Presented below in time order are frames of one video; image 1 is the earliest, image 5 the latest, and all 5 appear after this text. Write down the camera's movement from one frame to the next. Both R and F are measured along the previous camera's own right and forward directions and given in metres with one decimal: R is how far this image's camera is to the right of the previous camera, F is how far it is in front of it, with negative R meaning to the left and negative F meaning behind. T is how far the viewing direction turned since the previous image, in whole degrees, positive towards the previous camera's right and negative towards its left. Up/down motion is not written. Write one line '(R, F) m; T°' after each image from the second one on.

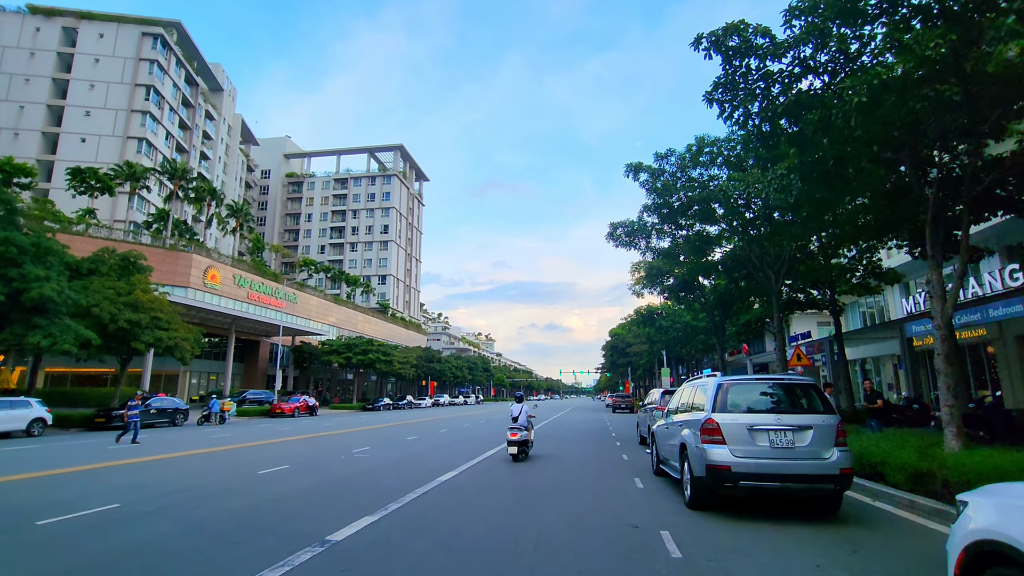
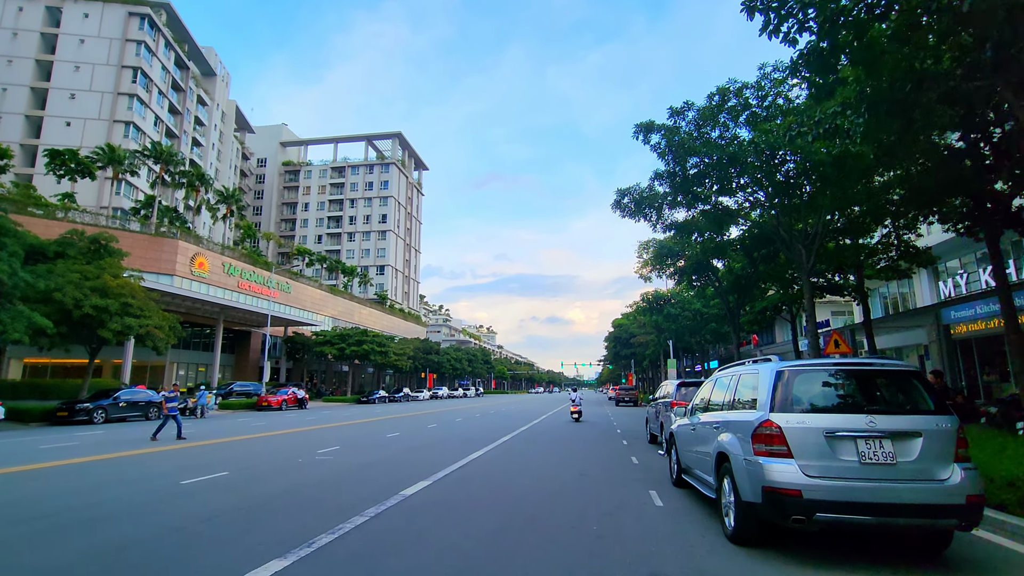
(+0.2, +2.0) m; 0°
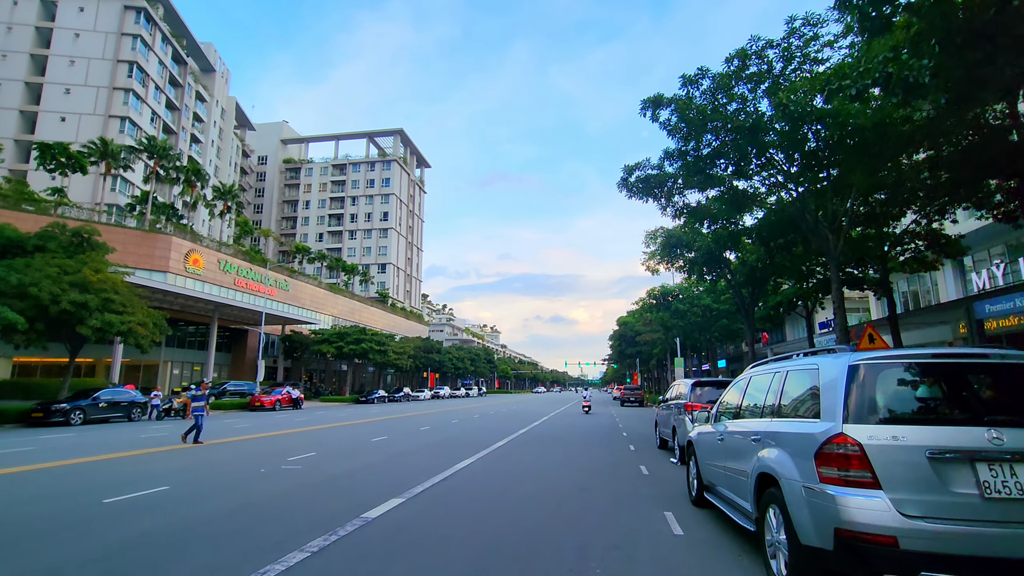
(+0.2, +1.3) m; 0°
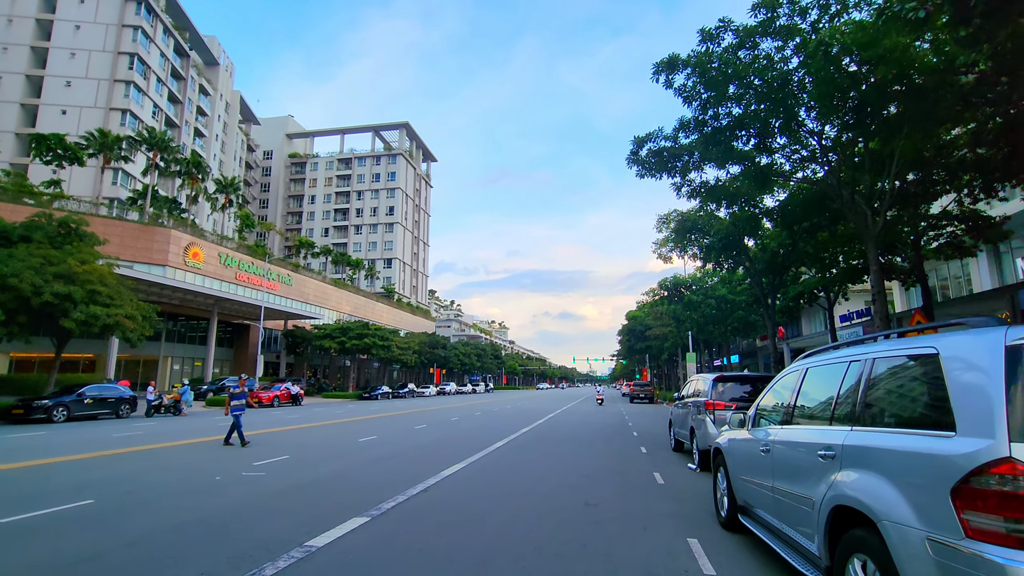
(+0.2, +1.3) m; -1°
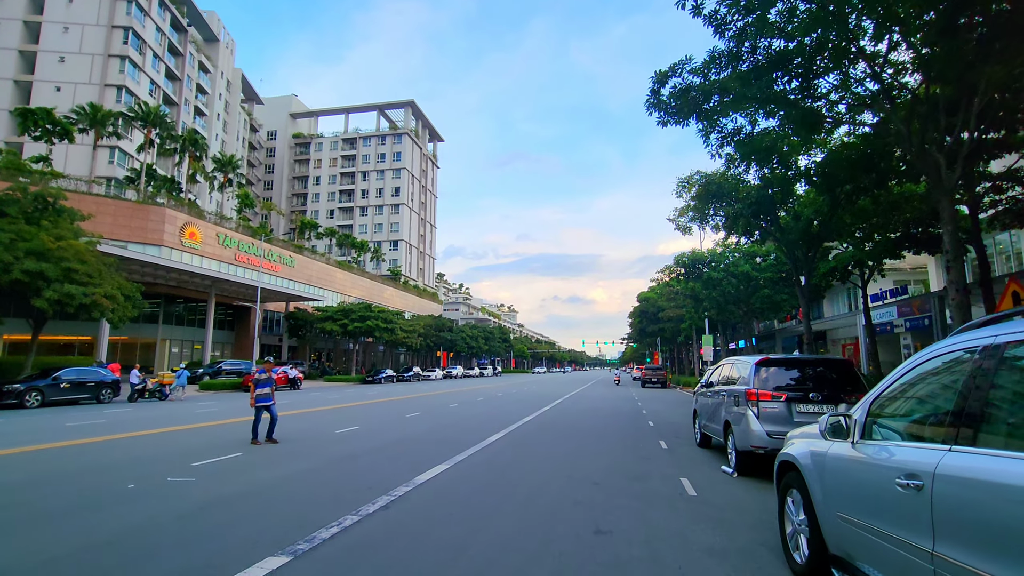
(+0.2, +1.8) m; -1°
